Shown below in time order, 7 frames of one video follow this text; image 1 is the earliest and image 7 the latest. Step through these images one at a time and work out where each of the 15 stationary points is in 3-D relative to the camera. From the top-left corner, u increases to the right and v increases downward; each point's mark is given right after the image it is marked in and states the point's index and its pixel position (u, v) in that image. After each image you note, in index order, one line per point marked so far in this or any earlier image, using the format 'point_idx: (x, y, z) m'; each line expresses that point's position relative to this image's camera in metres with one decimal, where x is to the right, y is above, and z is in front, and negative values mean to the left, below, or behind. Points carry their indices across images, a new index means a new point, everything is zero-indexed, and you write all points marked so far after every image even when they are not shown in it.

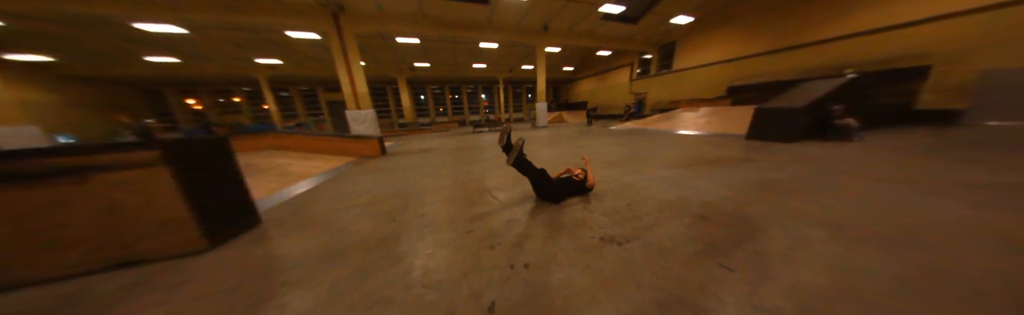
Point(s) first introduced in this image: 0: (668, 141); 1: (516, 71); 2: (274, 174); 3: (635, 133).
0: (+4.1, +0.5, +5.4) m
1: (+0.1, +6.8, +15.4) m
2: (-4.2, -0.3, +3.4) m
3: (+4.3, +0.9, +7.2) m
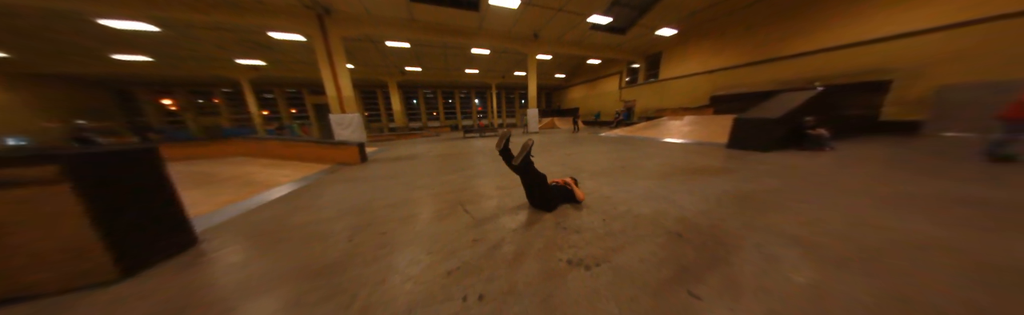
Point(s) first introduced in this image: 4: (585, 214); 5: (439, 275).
0: (+3.8, +0.2, +5.4) m
1: (-0.4, +6.3, +15.4) m
2: (-4.5, -0.4, +3.1) m
3: (+3.9, +0.6, +7.2) m
4: (+0.7, -0.6, +2.0) m
5: (-0.5, -0.8, +1.3) m
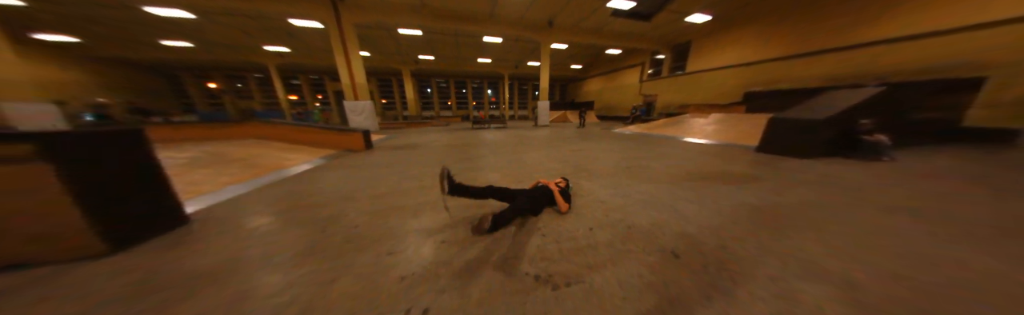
0: (+3.8, +0.2, +4.9) m
1: (+0.7, +6.9, +15.0) m
2: (-4.6, -0.1, +3.3) m
3: (+4.2, +0.7, +6.7) m
4: (+0.5, -0.6, +1.8) m
5: (-0.7, -0.7, +1.2) m
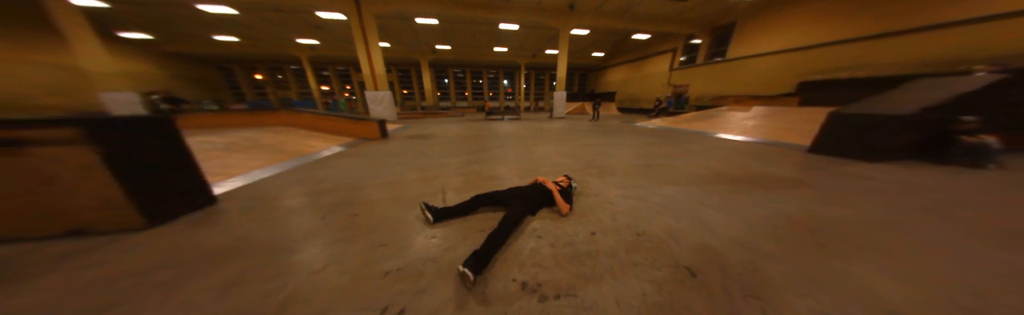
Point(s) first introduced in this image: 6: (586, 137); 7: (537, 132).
0: (+4.1, +0.3, +4.4) m
1: (+2.0, +7.5, +14.4) m
2: (-4.4, +0.2, +3.6) m
3: (+4.6, +0.8, +6.1) m
4: (+0.5, -0.6, +1.7) m
5: (-0.8, -0.7, +1.2) m
6: (+2.1, +0.6, +5.6) m
7: (+0.8, +0.8, +6.6) m
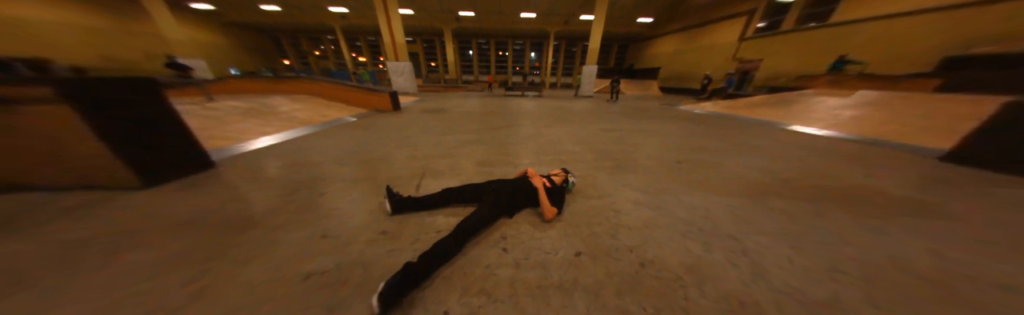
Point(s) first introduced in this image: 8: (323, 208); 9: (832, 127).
0: (+4.3, +0.3, +3.5) m
1: (+4.0, +8.7, +12.7) m
2: (-4.3, +0.8, +3.7) m
3: (+5.0, +1.0, +5.0) m
4: (+0.3, -0.5, +1.3) m
5: (-1.1, -0.6, +1.0) m
6: (+2.5, +0.9, +4.9) m
7: (+1.3, +1.4, +5.9) m
8: (-1.5, -0.4, +1.6) m
9: (+6.5, +0.6, +4.0) m
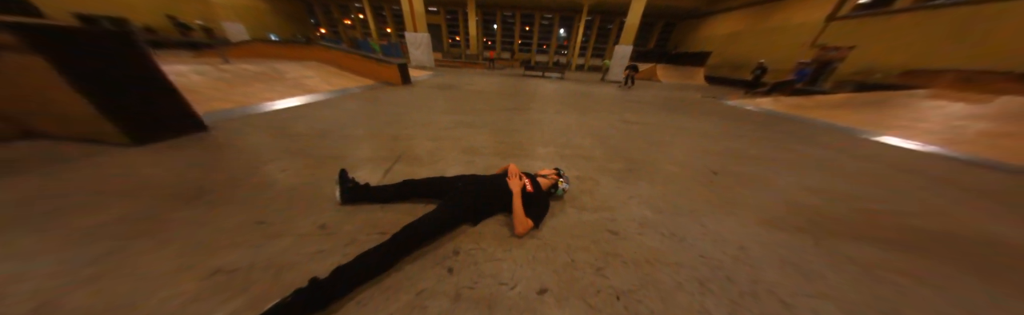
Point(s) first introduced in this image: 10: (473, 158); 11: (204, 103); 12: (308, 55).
0: (+4.3, +0.1, +2.7) m
1: (+5.8, +9.2, +11.1) m
2: (-4.1, +1.4, +3.7) m
3: (+5.3, +0.8, +4.1) m
4: (+0.1, -0.5, +1.0) m
5: (-1.4, -0.5, +0.8) m
6: (+2.7, +1.0, +4.2) m
7: (+1.7, +1.6, +5.3) m
8: (-1.7, -0.2, +1.5) m
9: (+6.6, +0.2, +3.0) m
10: (-0.3, 0.0, +1.9) m
11: (-4.0, +0.7, +2.5) m
12: (-6.7, +3.3, +6.4) m
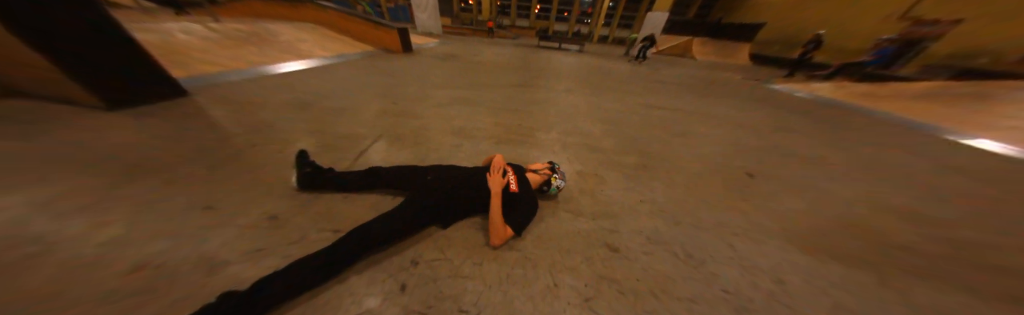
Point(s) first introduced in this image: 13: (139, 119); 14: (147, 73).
0: (+4.3, 0.0, +2.2) m
1: (+6.8, +9.9, +9.4) m
2: (-3.9, +2.0, +3.5) m
3: (+5.4, +0.8, +3.5) m
4: (-0.1, -0.5, +0.8) m
5: (-1.5, -0.4, +0.7) m
6: (+2.9, +1.2, +3.7) m
7: (+2.0, +2.0, +4.8) m
8: (-1.8, 0.0, +1.4) m
9: (+6.6, 0.0, +2.3) m
10: (-0.4, +0.1, +1.7) m
11: (-3.9, +1.1, +2.4) m
12: (-6.3, +4.4, +6.1) m
13: (-3.1, +0.3, +1.7) m
14: (-3.4, +0.8, +1.9) m
